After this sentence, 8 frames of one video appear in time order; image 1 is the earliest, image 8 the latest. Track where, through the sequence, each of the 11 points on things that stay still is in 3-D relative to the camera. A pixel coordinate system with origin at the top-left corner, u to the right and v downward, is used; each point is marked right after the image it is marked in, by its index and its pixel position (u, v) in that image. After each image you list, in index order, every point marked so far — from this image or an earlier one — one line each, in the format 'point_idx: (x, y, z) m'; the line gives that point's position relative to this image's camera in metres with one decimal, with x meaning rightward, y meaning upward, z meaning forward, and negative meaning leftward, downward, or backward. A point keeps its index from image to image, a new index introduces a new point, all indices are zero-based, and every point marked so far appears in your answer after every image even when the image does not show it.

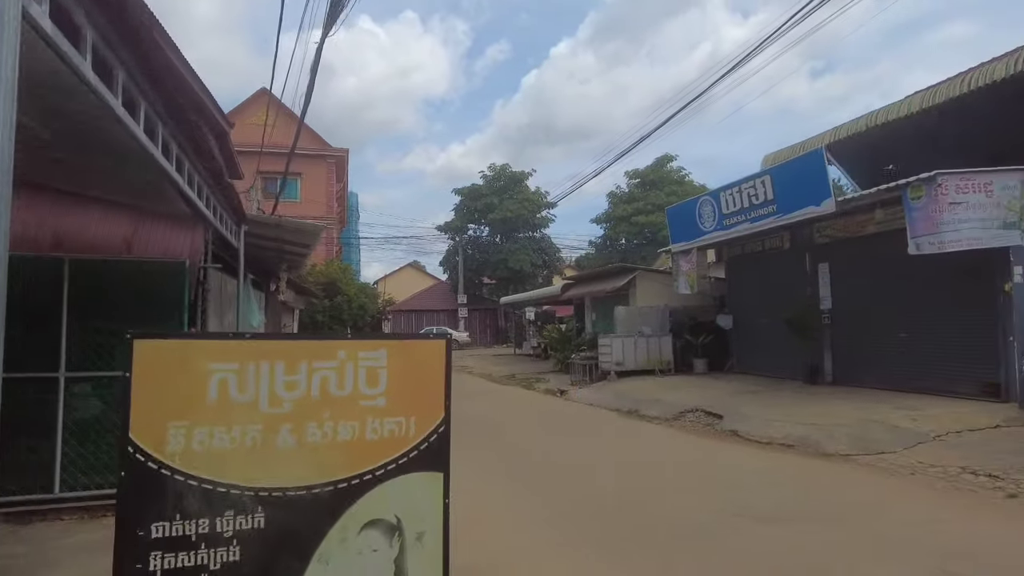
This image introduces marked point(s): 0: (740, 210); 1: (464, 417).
0: (+4.7, +1.7, +13.6) m
1: (-1.0, -2.5, +12.9) m
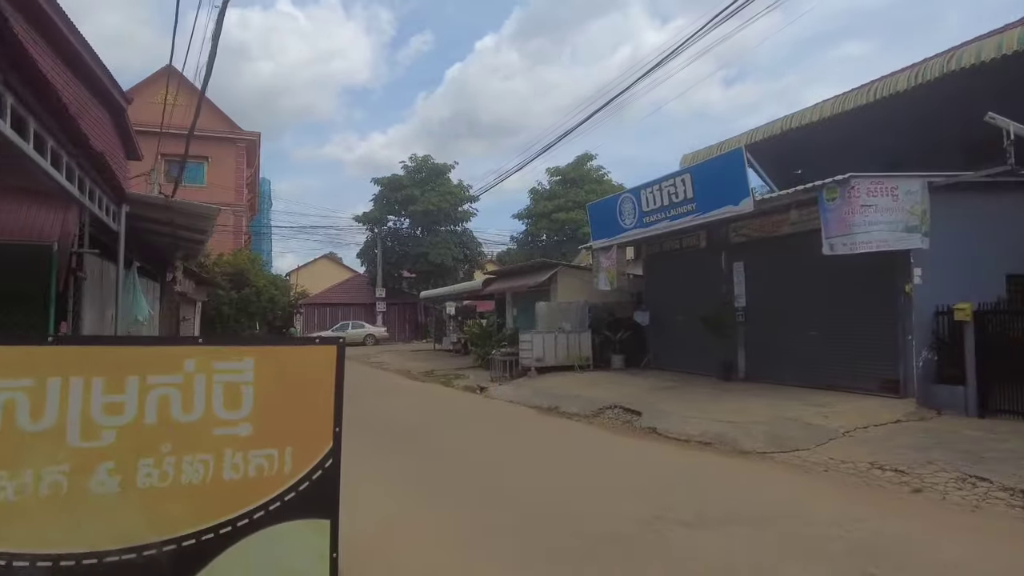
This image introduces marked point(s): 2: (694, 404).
0: (+3.1, +1.7, +13.7) m
1: (-2.5, -2.4, +12.3) m
2: (+3.1, -2.0, +11.0) m
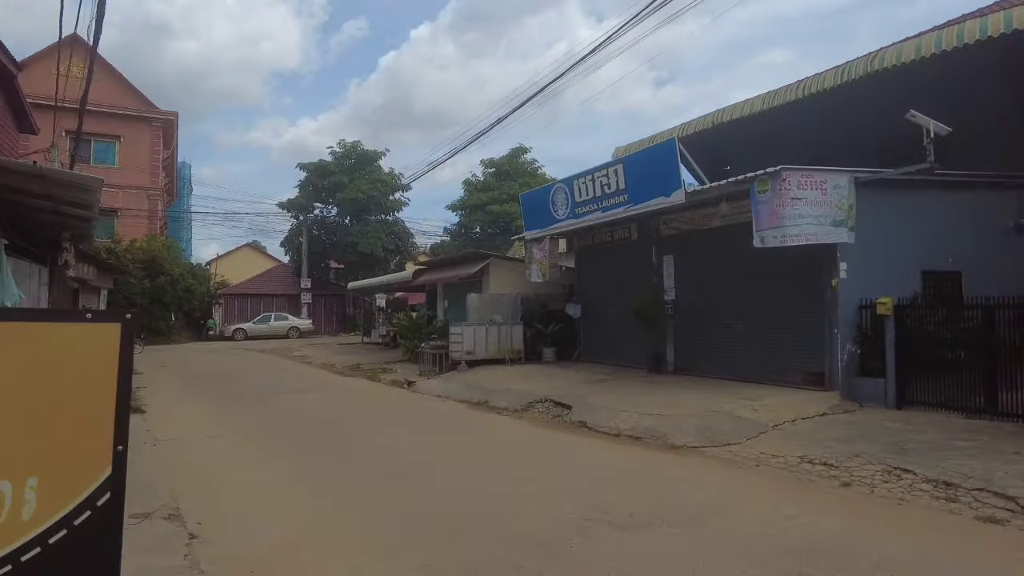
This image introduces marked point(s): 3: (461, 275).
0: (+1.7, +1.9, +13.4) m
1: (-3.8, -2.2, +11.6) m
2: (+1.9, -1.8, +10.8) m
3: (-1.5, +0.4, +18.8) m
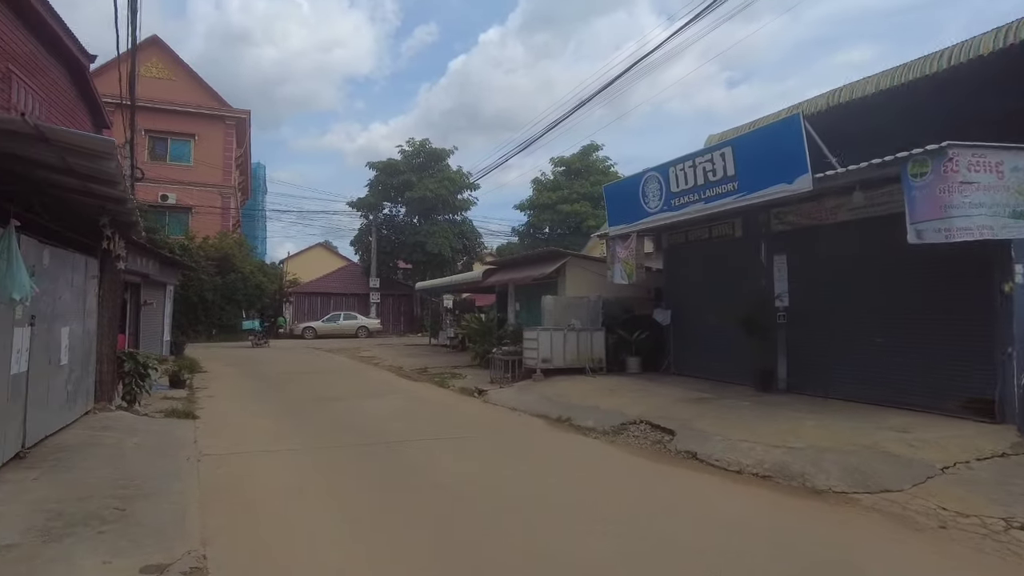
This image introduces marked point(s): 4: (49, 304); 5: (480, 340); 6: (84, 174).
0: (+3.3, +1.8, +11.7) m
1: (-2.5, -2.2, +10.4) m
2: (+3.2, -1.9, +9.1) m
3: (+0.6, +0.3, +17.4) m
4: (-5.4, -0.2, +7.6) m
5: (-1.0, -1.5, +19.4) m
6: (-3.6, +1.0, +5.5) m
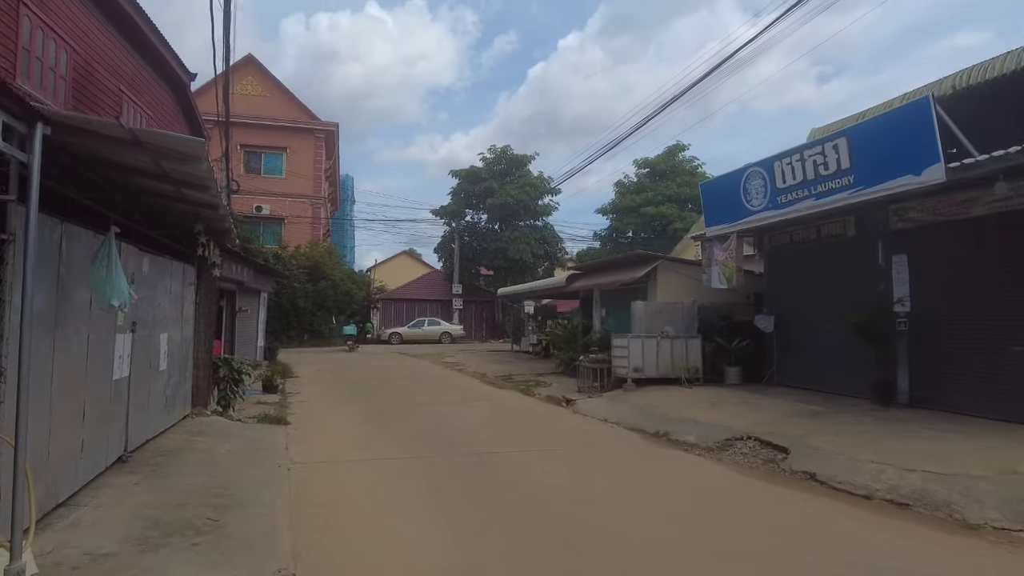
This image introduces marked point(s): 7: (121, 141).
0: (+4.8, +1.8, +10.8) m
1: (-1.0, -2.3, +10.1) m
2: (+4.4, -1.9, +8.2) m
3: (+2.8, +0.2, +16.7) m
4: (-4.3, -0.3, +7.7) m
5: (+1.5, -1.7, +18.9) m
6: (-2.8, +0.9, +5.5) m
7: (-2.7, +1.0, +4.5) m
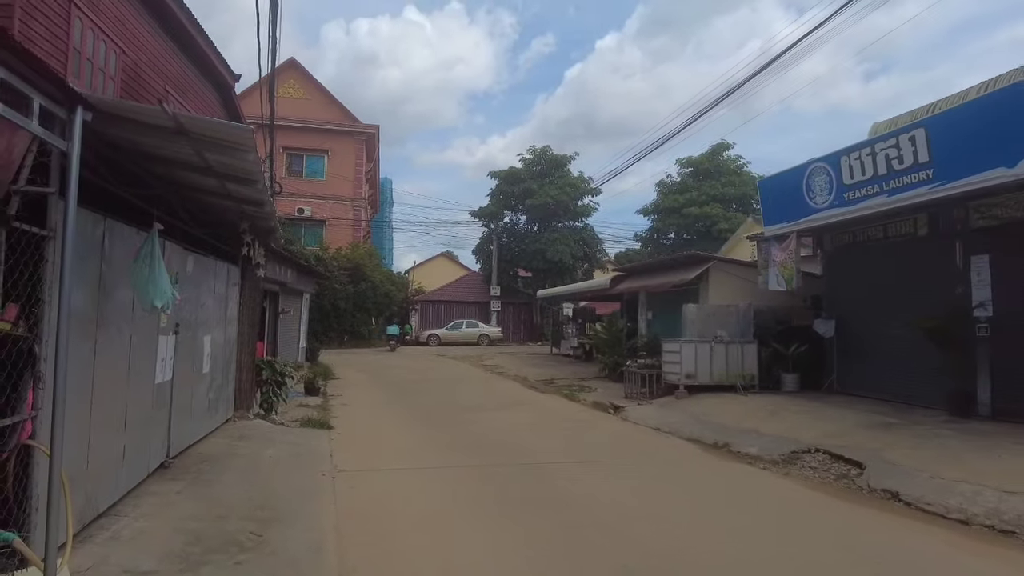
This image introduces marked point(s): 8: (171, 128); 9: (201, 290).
0: (+5.6, +1.7, +10.1) m
1: (-0.3, -2.3, +9.8) m
2: (+5.0, -1.9, +7.5) m
3: (+3.9, +0.1, +16.1) m
4: (-3.7, -0.3, +7.5) m
5: (+2.7, -1.8, +18.4) m
6: (-2.3, +0.9, +5.2) m
7: (-2.3, +1.0, +4.2) m
8: (-2.2, +1.0, +4.2) m
9: (-3.7, 0.0, +7.8) m
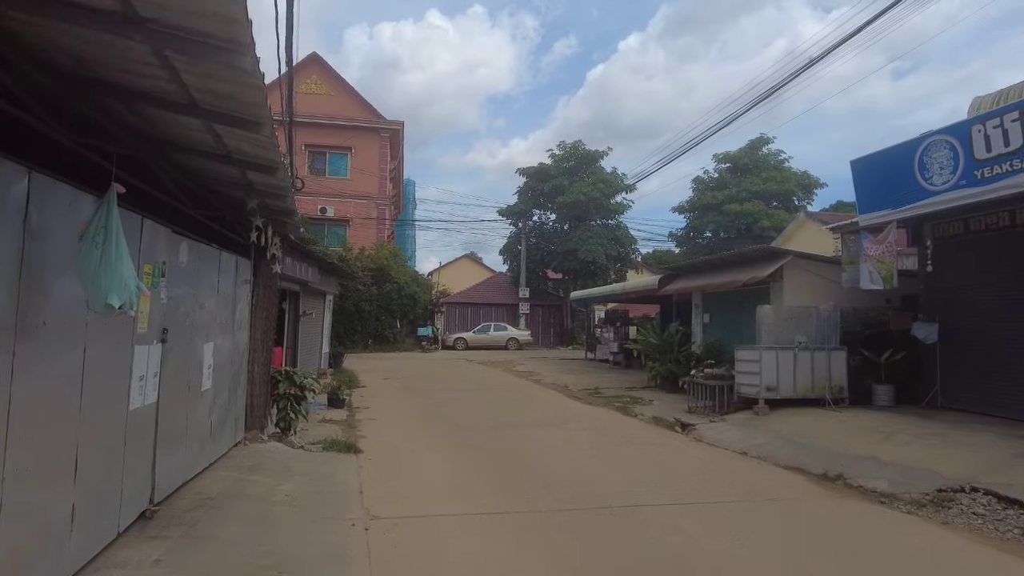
0: (+6.4, +1.7, +8.3) m
1: (+0.5, -2.2, +8.1) m
2: (+5.7, -1.9, +5.7) m
3: (+4.9, +0.2, +14.3) m
4: (-2.9, -0.2, +6.0) m
5: (+3.8, -1.8, +16.6) m
6: (-1.6, +1.0, +3.6) m
7: (-1.6, +1.1, +2.6) m
8: (-1.6, +1.1, +2.6) m
9: (-3.0, 0.0, +6.2) m
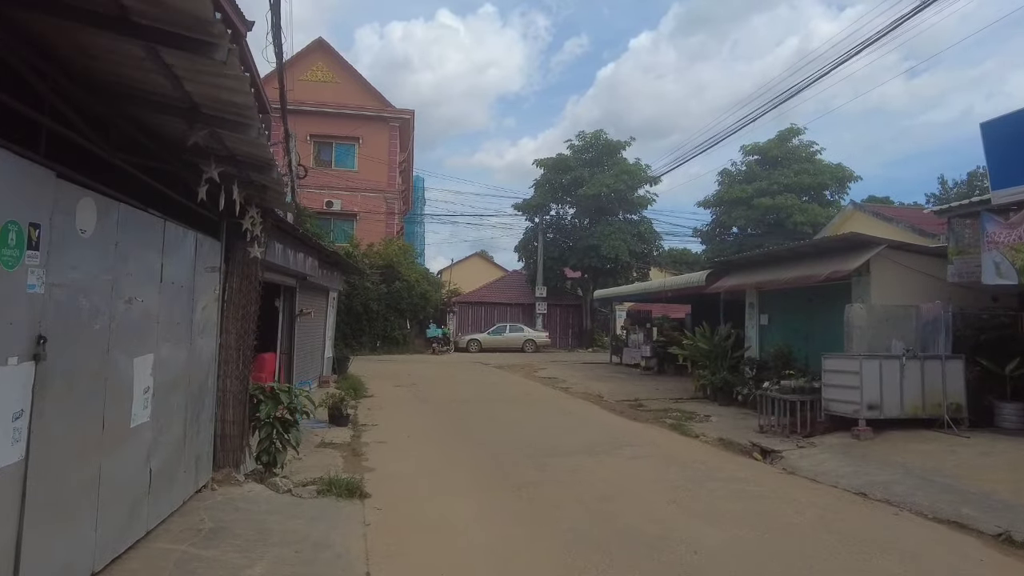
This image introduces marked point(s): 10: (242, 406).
0: (+6.9, +1.8, +6.1) m
1: (+1.1, -2.2, +5.9) m
2: (+6.3, -1.8, +3.4) m
3: (+5.6, +0.2, +12.1) m
4: (-2.4, -0.1, +3.9) m
5: (+4.5, -1.7, +14.4) m
6: (-1.1, +1.1, +1.4) m
7: (-1.1, +1.2, +0.5) m
8: (-1.1, +1.2, +0.4) m
9: (-2.4, +0.1, +4.1) m
10: (-2.7, -1.1, +6.5) m
